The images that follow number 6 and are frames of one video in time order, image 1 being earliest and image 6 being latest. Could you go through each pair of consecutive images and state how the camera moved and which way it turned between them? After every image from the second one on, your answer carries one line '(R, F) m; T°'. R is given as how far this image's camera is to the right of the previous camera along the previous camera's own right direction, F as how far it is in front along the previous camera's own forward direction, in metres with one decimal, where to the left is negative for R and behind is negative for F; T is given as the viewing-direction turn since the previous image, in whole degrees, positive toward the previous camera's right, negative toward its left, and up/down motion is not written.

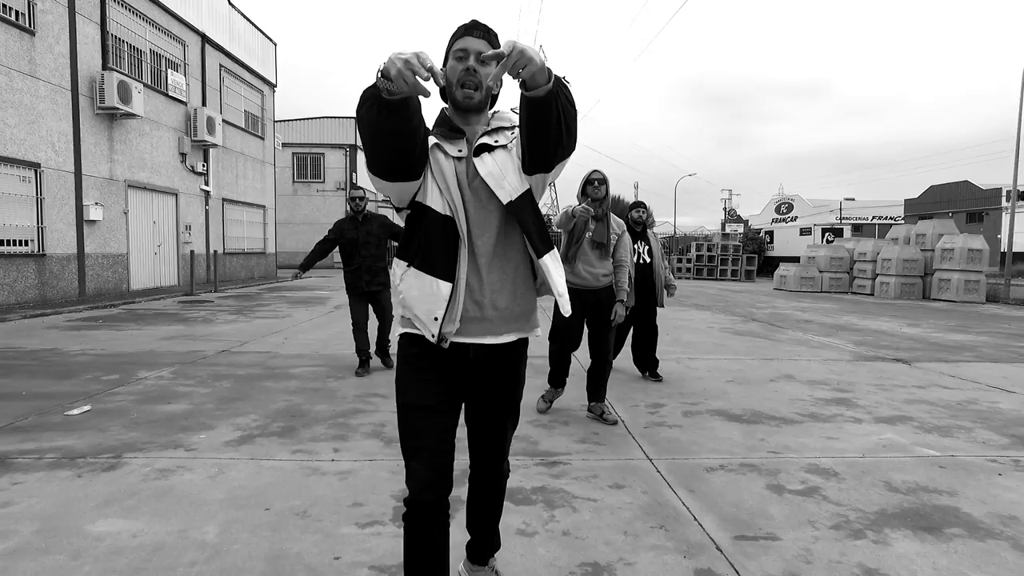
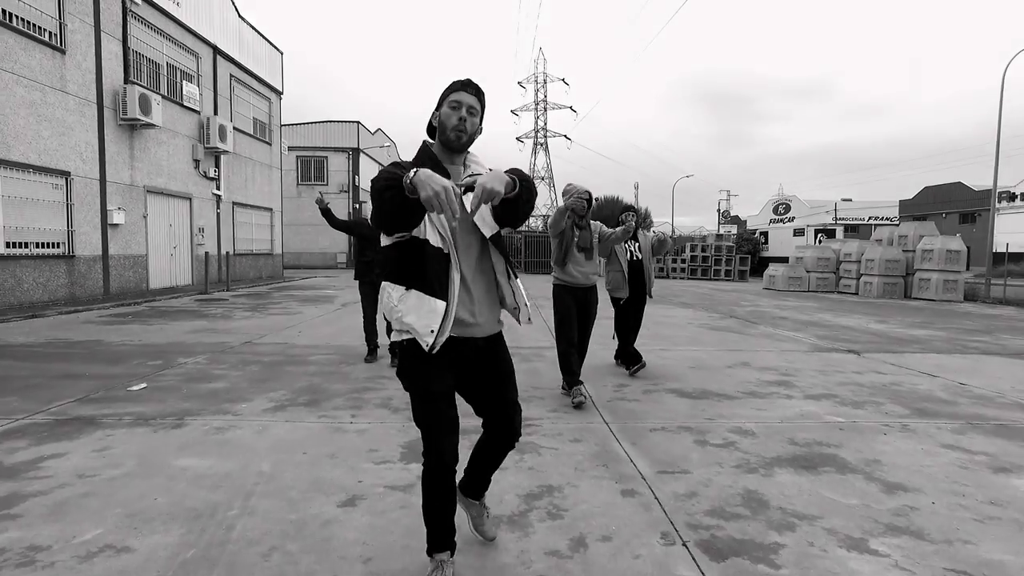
(+0.1, -0.8) m; 0°
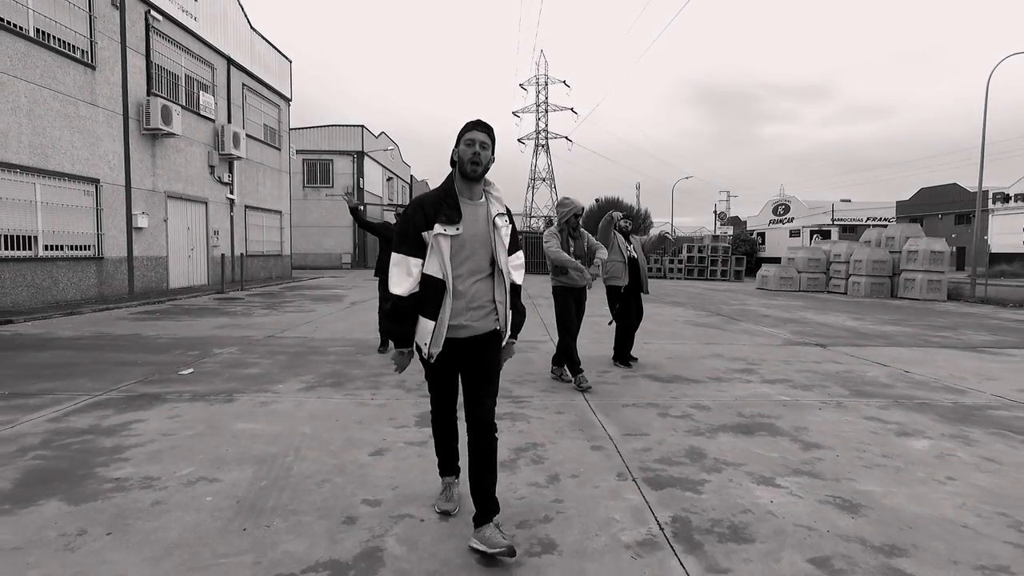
(+0.1, -0.7) m; 0°
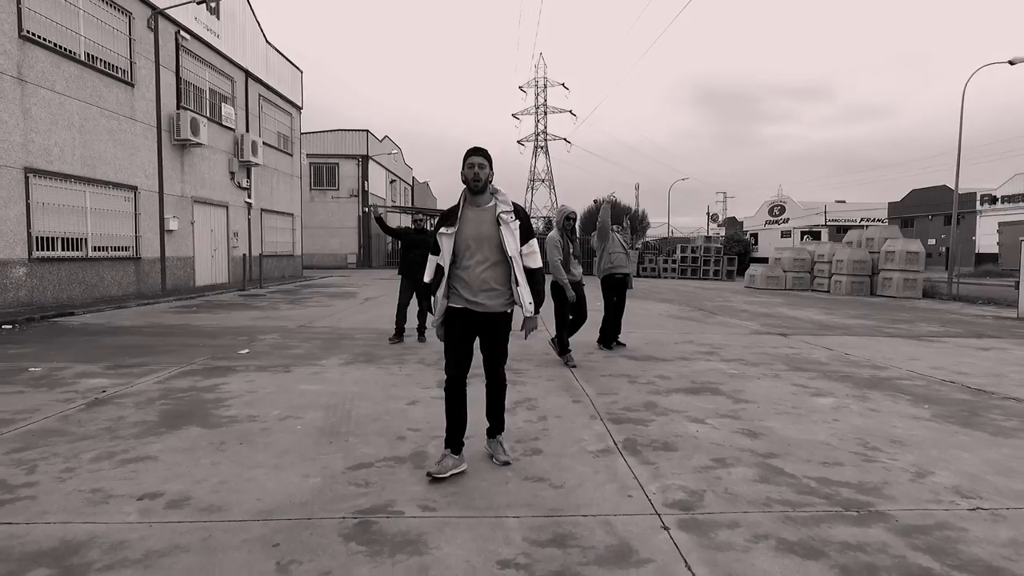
(0.0, -1.1) m; 0°
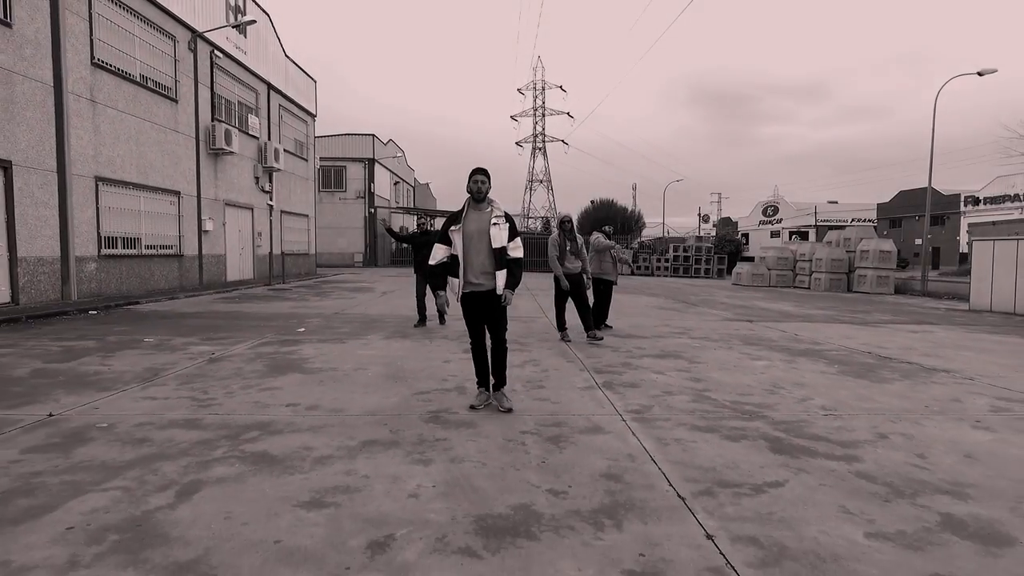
(-0.1, -1.5) m; 0°
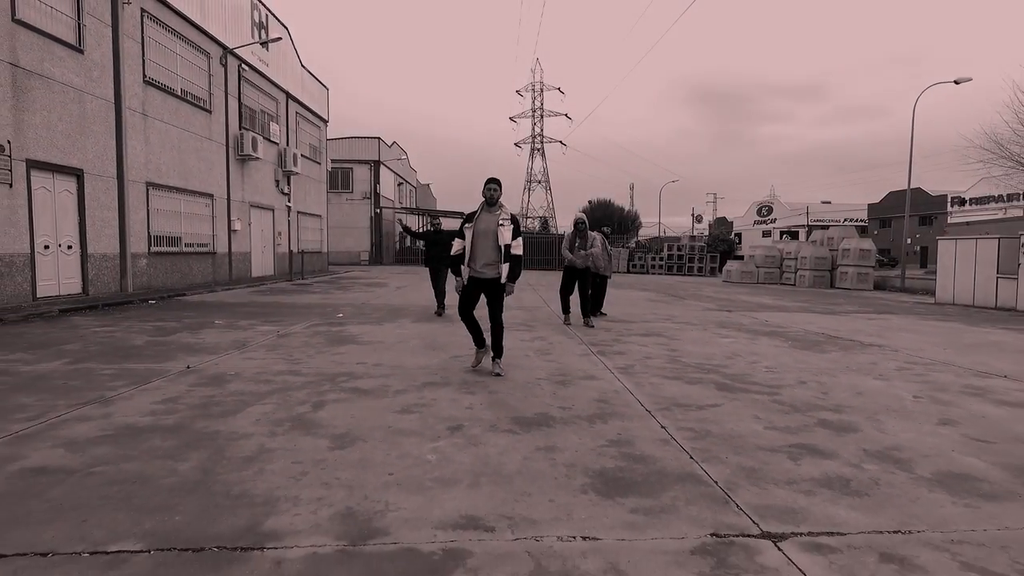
(-0.2, -1.3) m; 0°
